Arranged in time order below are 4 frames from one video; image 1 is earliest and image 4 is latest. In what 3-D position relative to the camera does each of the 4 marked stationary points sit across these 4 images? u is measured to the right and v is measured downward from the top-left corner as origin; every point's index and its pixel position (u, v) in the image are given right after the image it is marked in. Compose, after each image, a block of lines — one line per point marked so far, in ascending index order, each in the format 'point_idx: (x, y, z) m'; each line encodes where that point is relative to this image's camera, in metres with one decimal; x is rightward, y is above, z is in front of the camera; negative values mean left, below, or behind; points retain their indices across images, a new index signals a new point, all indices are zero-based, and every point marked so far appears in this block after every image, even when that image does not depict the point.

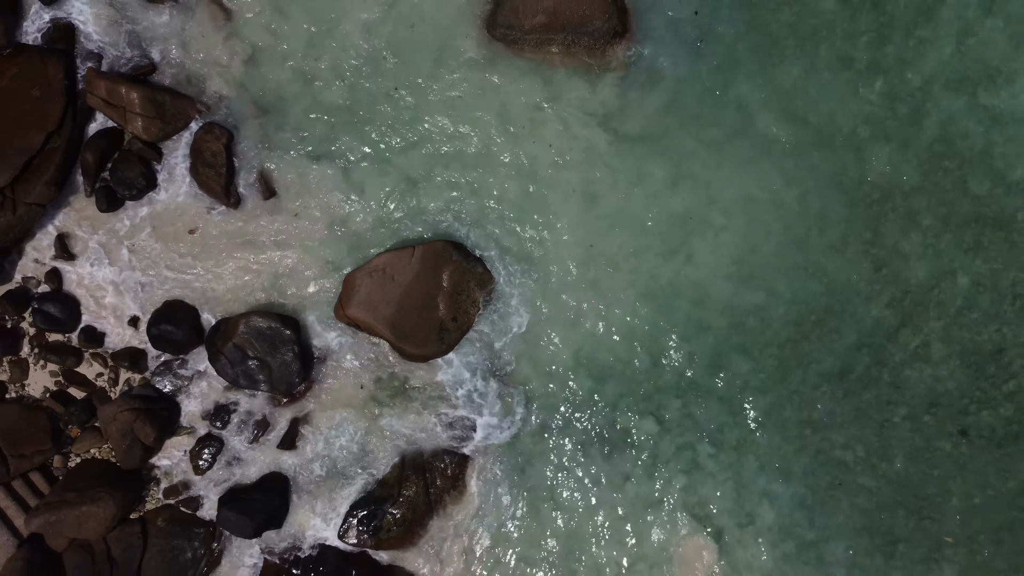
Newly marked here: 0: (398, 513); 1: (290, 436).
0: (-1.4, -2.7, +7.6) m
1: (-2.7, -1.8, +7.8) m
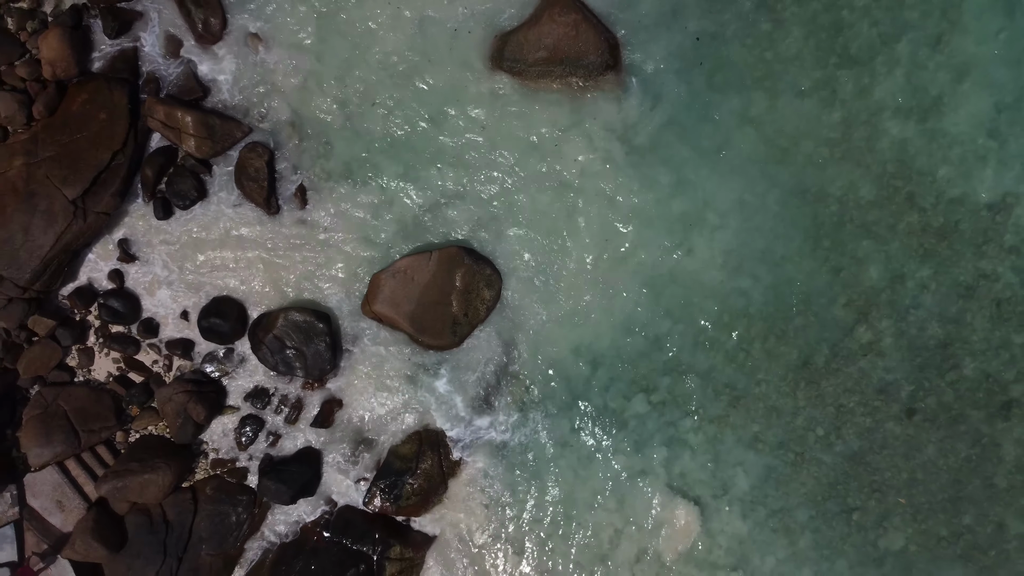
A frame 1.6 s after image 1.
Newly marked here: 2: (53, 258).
0: (-1.3, -2.7, +8.8) m
1: (-2.7, -1.8, +8.9) m
2: (-6.2, +0.4, +8.4) m
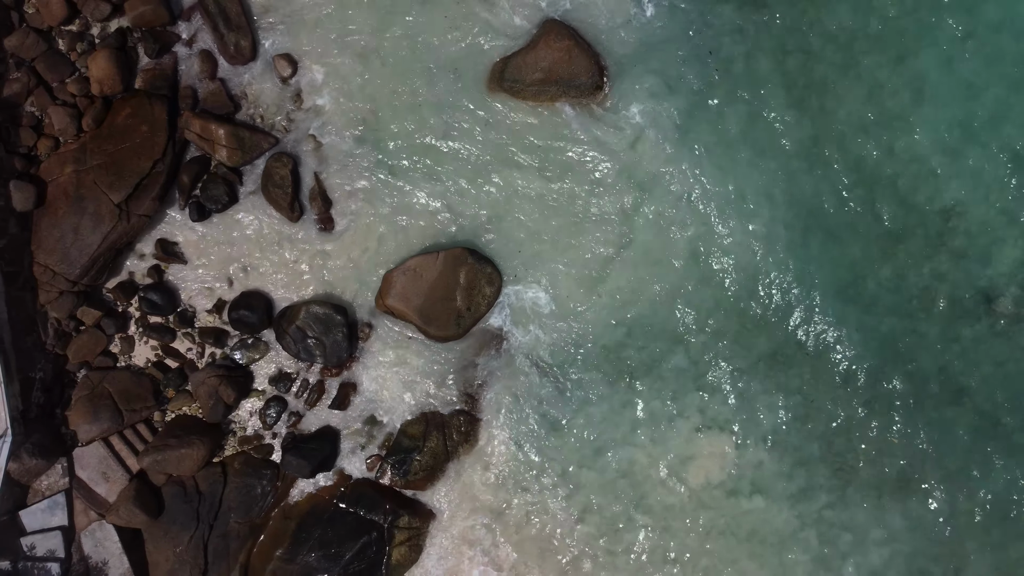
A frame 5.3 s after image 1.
0: (-1.4, -2.7, +9.7) m
1: (-2.7, -1.7, +9.9) m
2: (-6.2, +0.5, +9.5) m
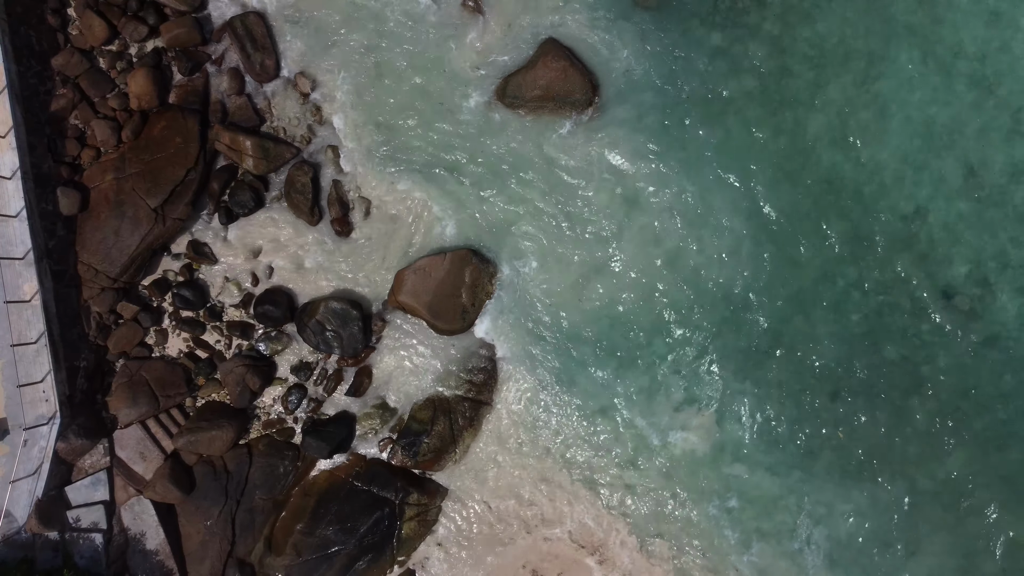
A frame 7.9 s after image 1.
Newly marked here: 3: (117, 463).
0: (-1.4, -2.6, +10.7) m
1: (-2.7, -1.7, +10.9) m
2: (-6.2, +0.5, +10.4) m
3: (-6.8, -3.0, +10.8) m
